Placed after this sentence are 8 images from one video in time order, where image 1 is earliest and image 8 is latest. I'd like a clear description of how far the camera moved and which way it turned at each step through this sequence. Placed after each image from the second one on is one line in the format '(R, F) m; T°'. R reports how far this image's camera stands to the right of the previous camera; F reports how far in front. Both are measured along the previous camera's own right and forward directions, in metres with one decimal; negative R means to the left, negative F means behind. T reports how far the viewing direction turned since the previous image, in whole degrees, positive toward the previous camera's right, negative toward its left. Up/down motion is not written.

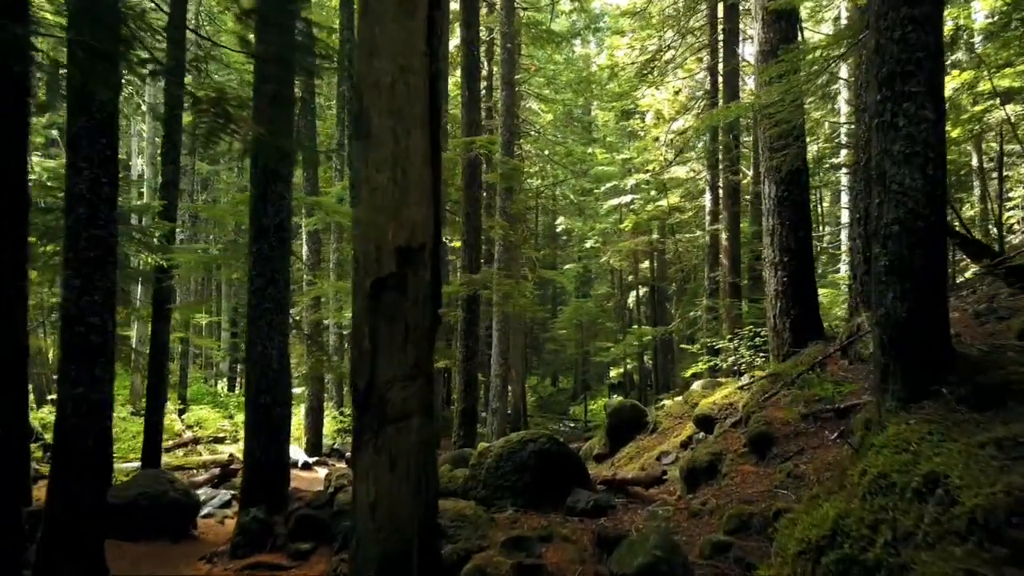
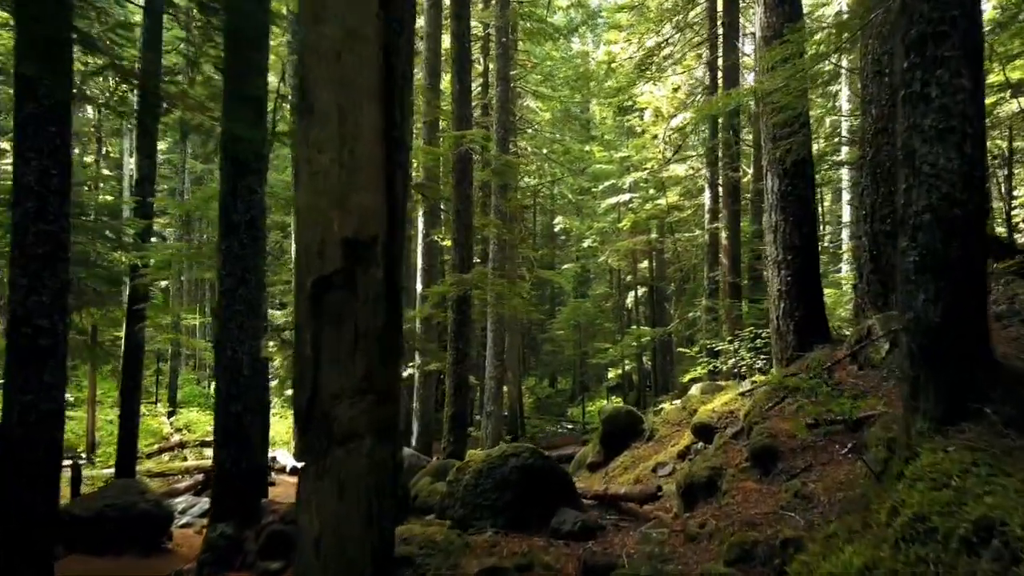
(+0.1, +0.4) m; 0°
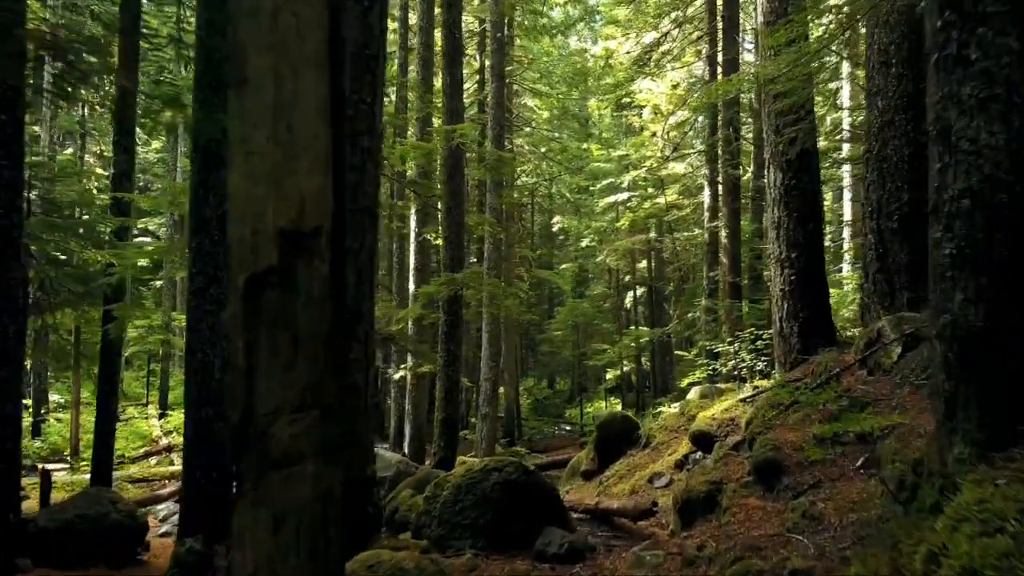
(+0.1, +0.4) m; 0°
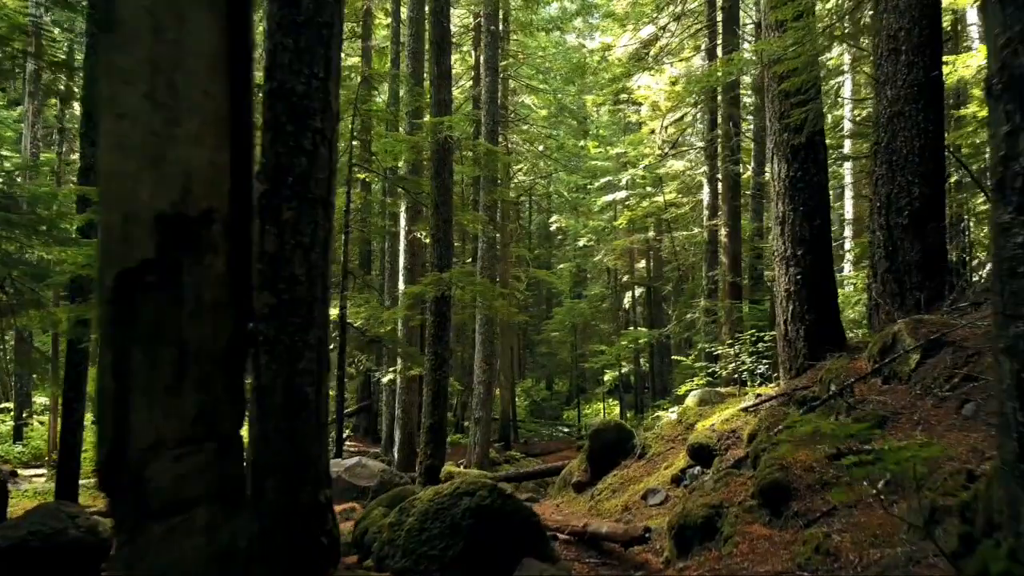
(+0.1, +0.5) m; 0°
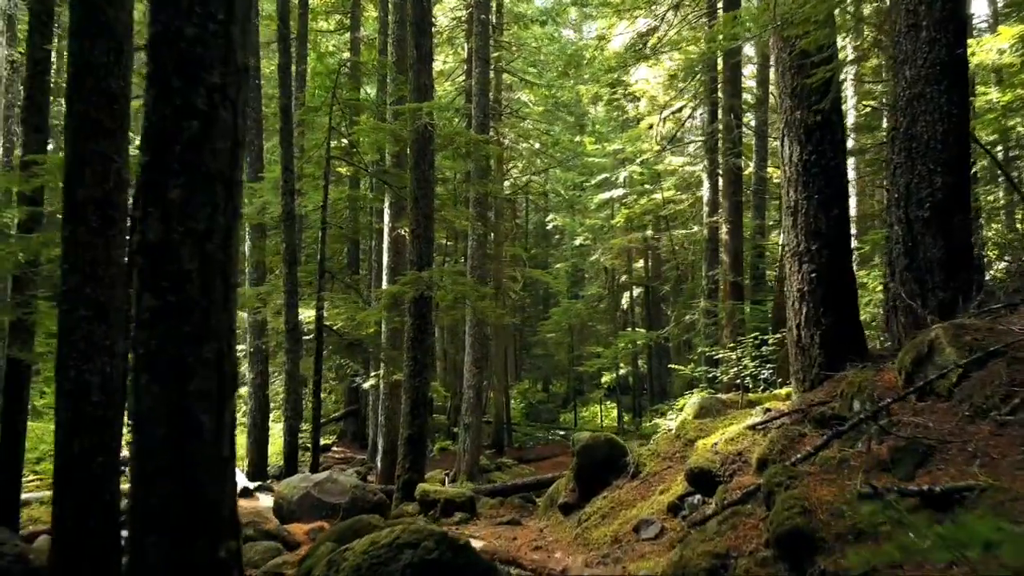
(+0.2, +0.8) m; 0°
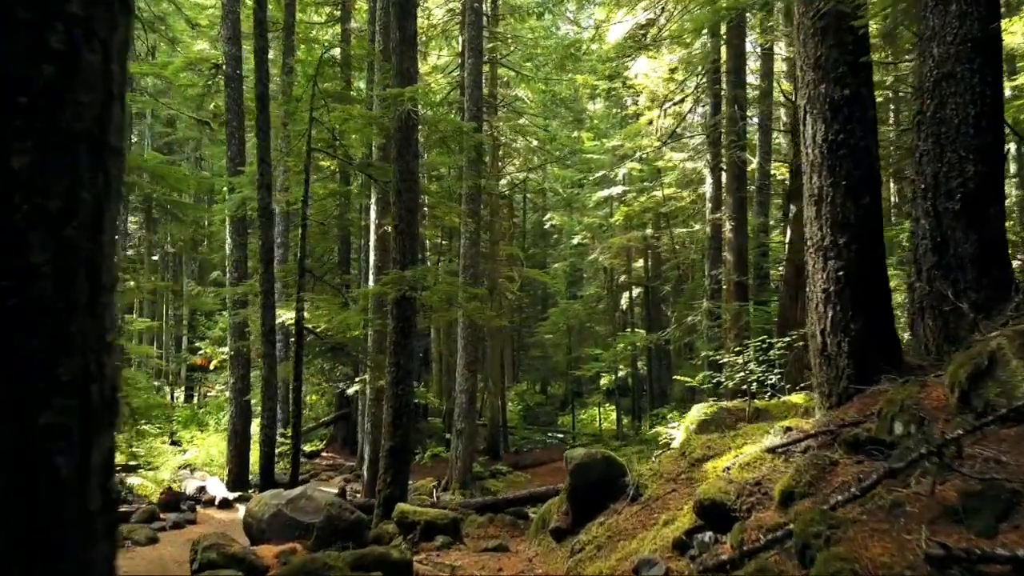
(+0.1, +0.7) m; 0°
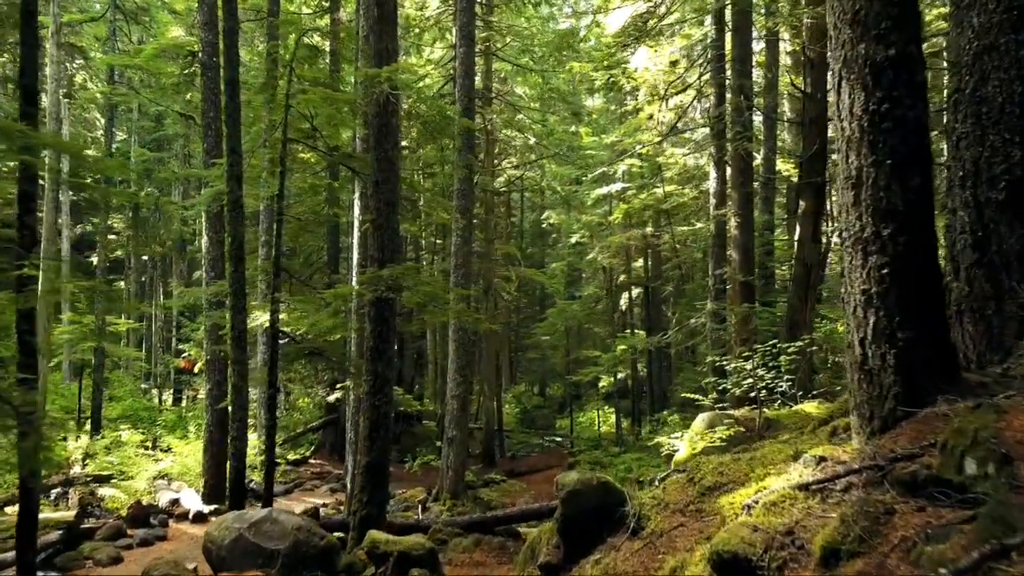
(+0.1, +0.8) m; 0°
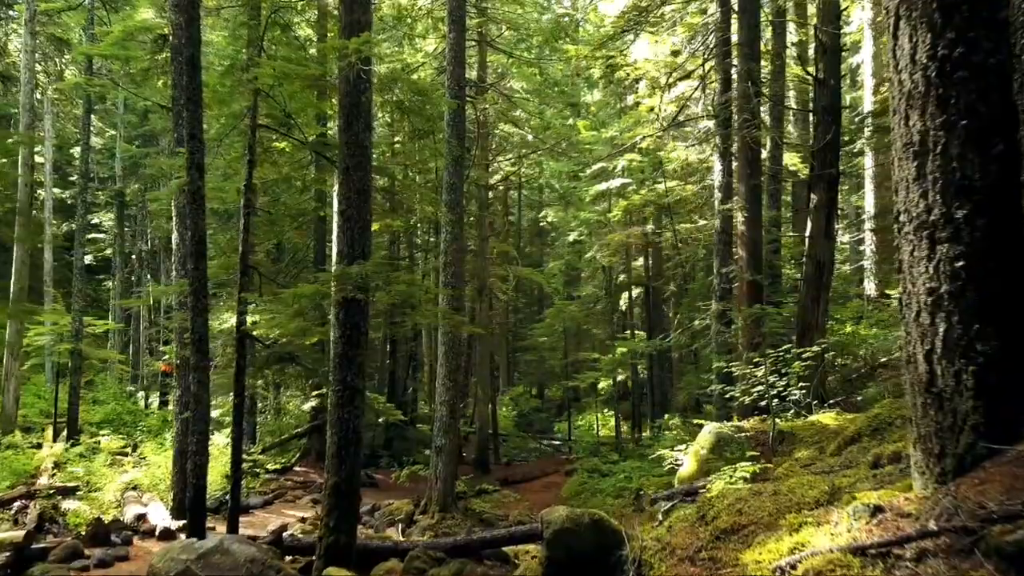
(+0.2, +0.9) m; 0°
